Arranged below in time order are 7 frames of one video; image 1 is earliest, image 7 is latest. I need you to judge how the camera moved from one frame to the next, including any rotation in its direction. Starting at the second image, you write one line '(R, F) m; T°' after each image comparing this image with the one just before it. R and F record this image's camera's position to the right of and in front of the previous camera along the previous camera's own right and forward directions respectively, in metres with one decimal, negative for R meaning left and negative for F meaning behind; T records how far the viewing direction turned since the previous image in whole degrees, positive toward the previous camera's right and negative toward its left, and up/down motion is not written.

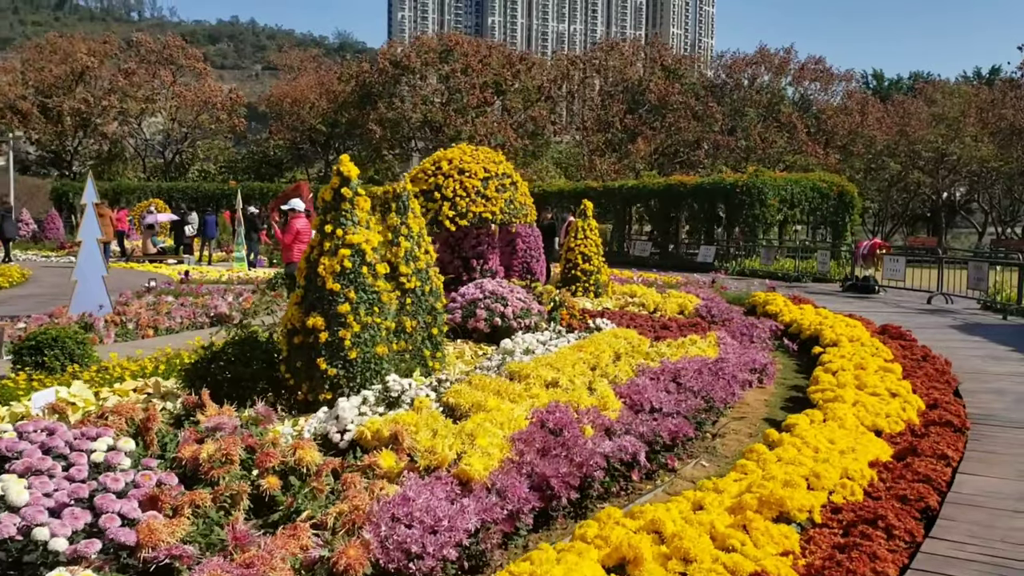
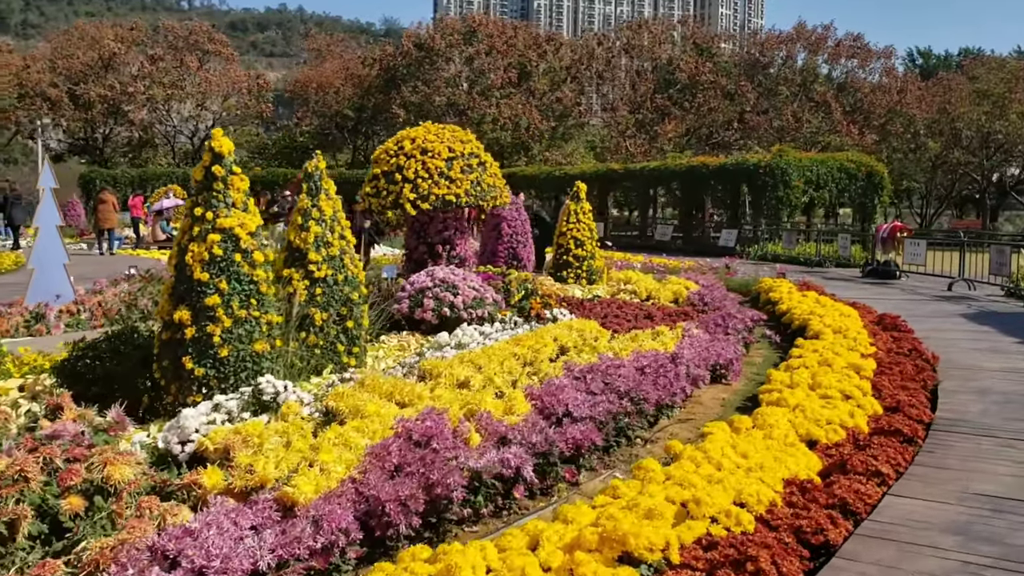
(+0.8, +0.7) m; -3°
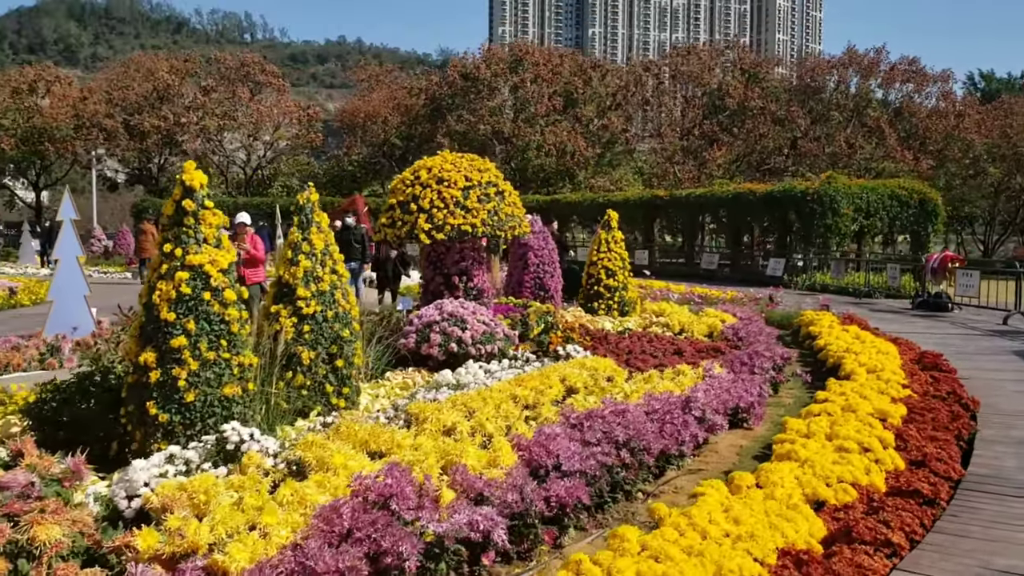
(+0.3, +0.4) m; -3°
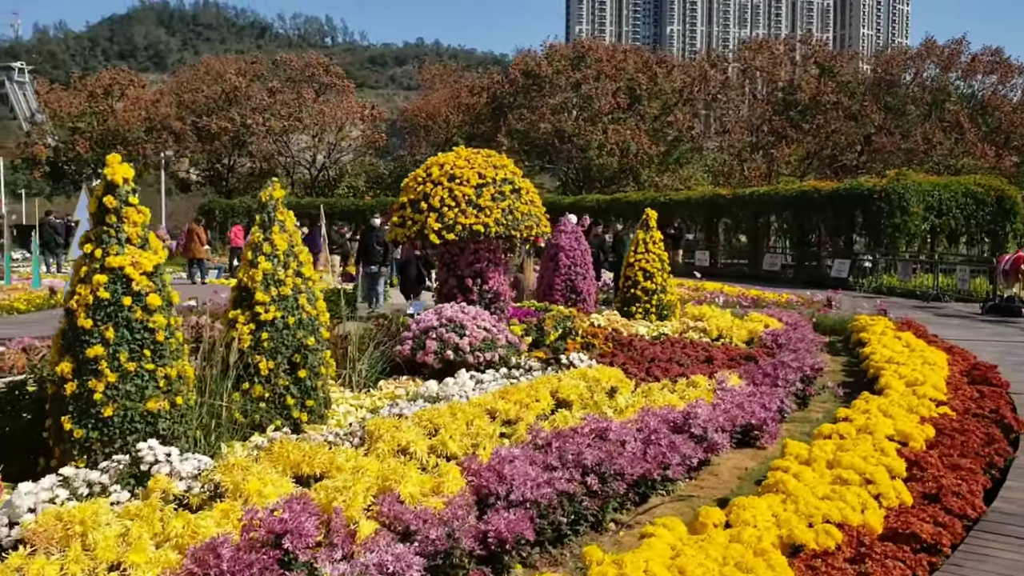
(+0.6, +0.6) m; -4°
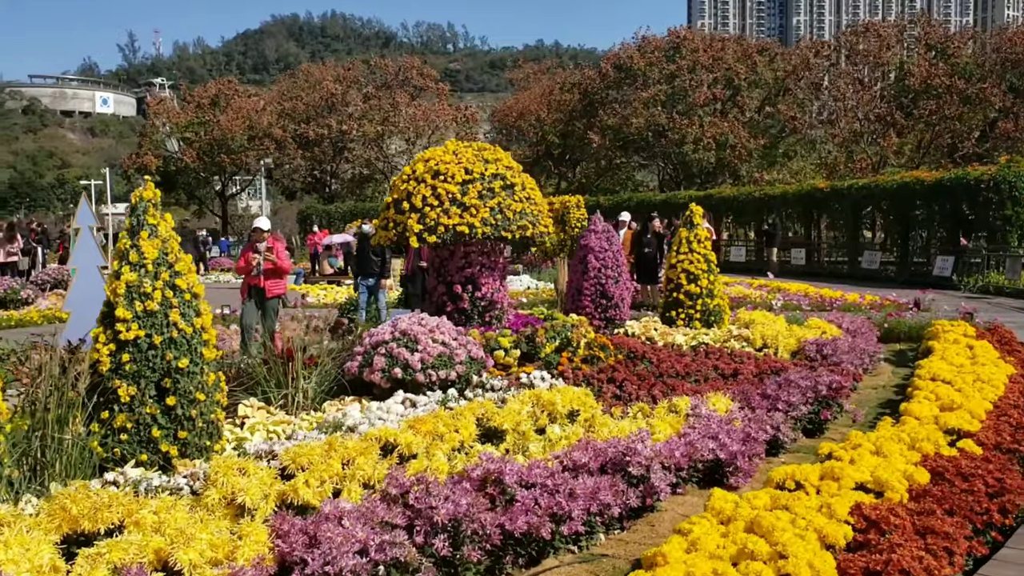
(+1.1, +1.0) m; -7°
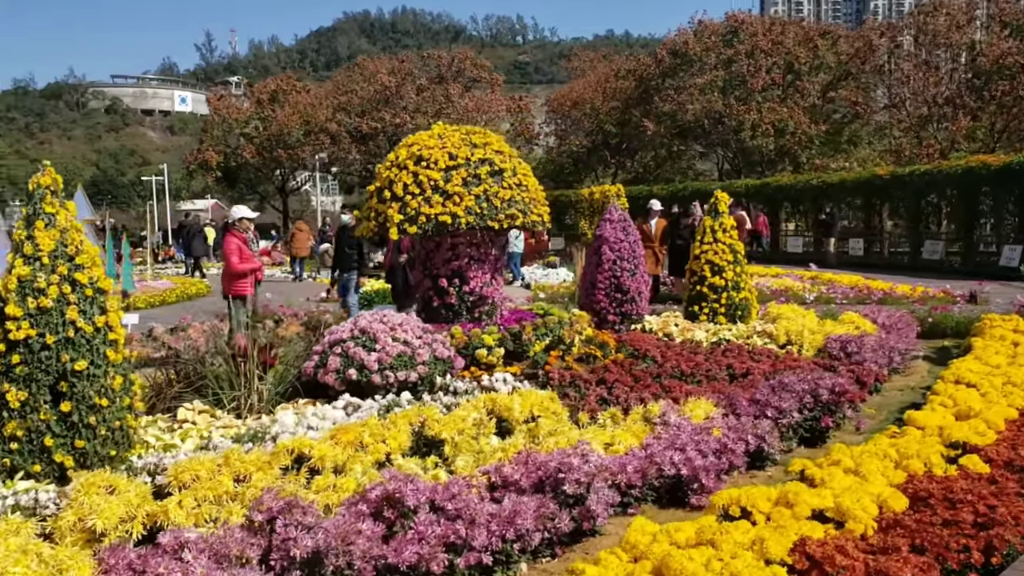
(+0.6, +0.6) m; -4°
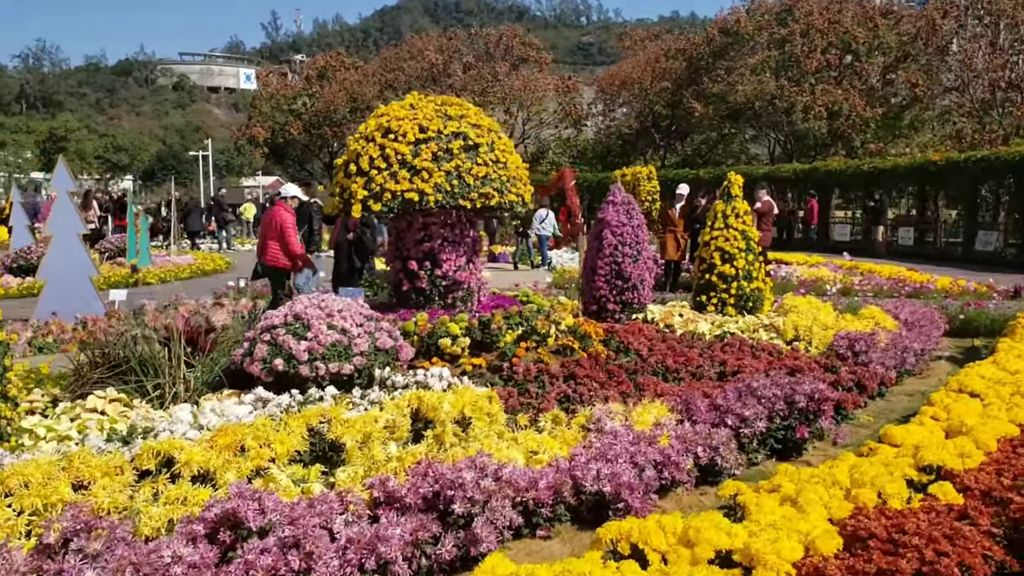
(+0.6, +0.6) m; -3°
